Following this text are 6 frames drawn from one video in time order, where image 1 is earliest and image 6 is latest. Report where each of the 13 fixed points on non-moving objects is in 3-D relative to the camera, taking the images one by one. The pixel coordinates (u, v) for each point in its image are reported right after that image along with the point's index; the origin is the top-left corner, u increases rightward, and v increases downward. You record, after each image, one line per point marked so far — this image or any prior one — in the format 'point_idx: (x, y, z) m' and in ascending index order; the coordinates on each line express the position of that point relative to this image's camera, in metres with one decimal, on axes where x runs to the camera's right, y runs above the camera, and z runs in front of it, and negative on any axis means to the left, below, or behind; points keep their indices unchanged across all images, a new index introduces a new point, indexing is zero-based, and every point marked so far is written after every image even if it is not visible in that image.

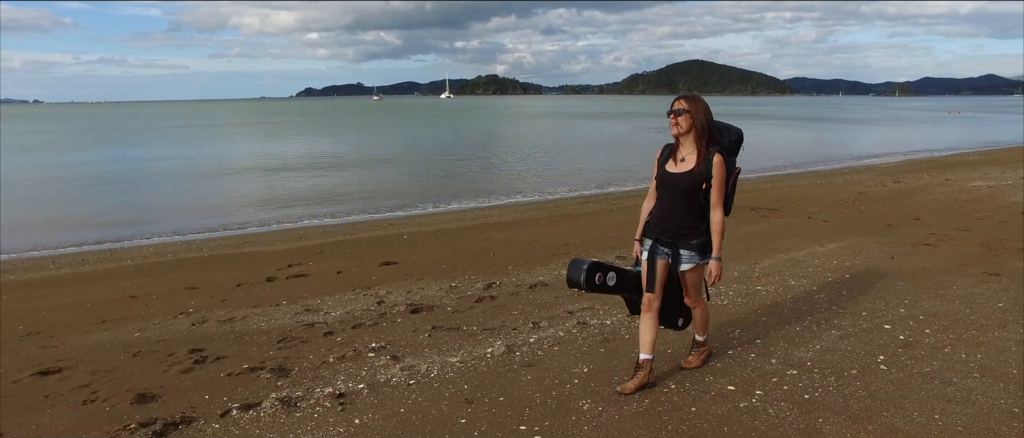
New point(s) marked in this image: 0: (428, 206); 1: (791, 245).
0: (-2.1, +0.3, +16.6) m
1: (+3.3, -0.3, +7.8) m
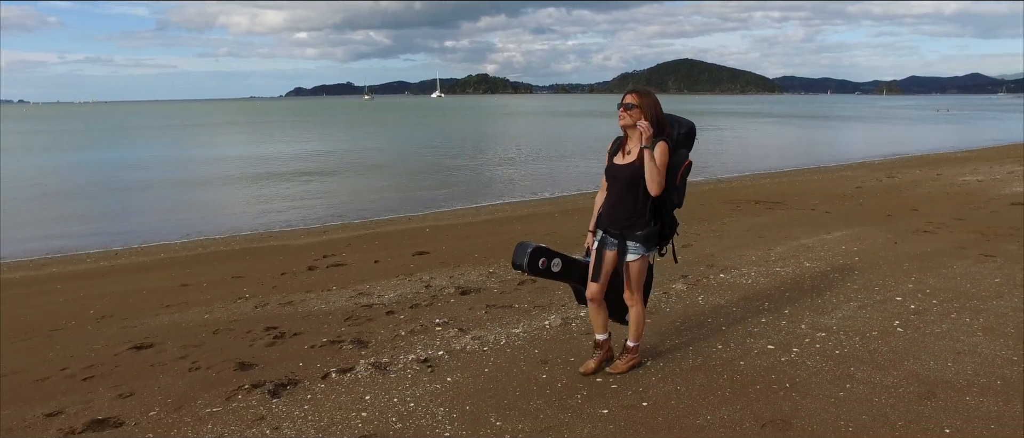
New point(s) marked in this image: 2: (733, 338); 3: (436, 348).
0: (-1.9, +0.4, +17.1) m
1: (+3.7, -0.2, +8.3) m
2: (+1.4, -0.8, +4.2) m
3: (-0.5, -0.9, +4.4) m
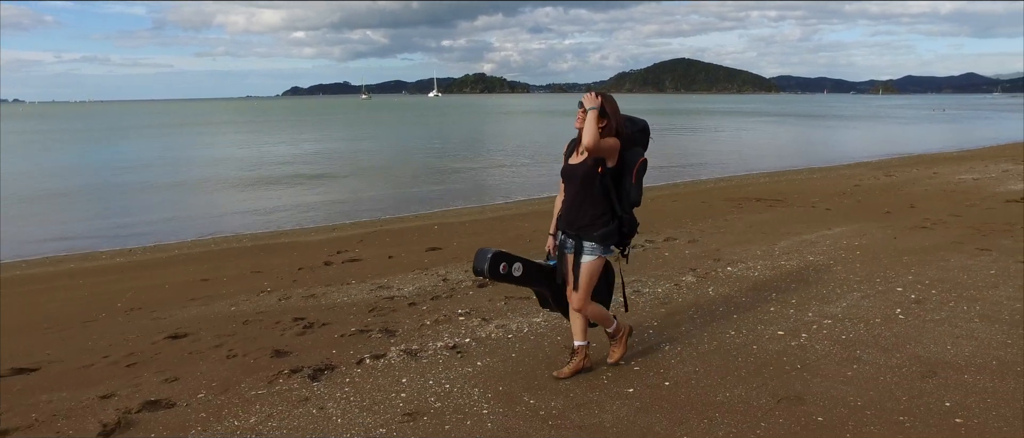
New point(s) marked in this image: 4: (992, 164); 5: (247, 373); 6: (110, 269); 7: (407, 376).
0: (-1.8, +0.4, +17.3) m
1: (+3.8, -0.1, +8.6) m
2: (+1.6, -0.7, +4.5) m
3: (-0.4, -0.8, +4.7) m
4: (+12.6, +1.4, +17.0) m
5: (-1.7, -1.0, +4.3) m
6: (-5.9, -0.7, +9.5) m
7: (-0.6, -0.9, +3.9) m
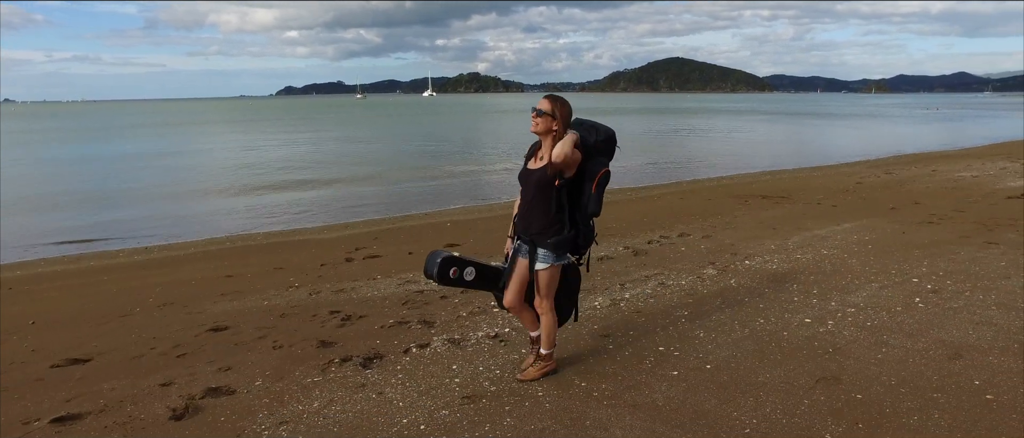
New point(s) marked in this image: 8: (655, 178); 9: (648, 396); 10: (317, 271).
0: (-1.7, +0.5, +17.5) m
1: (+4.1, -0.1, +8.8) m
2: (+1.9, -0.7, +4.7) m
3: (-0.1, -0.8, +4.9) m
4: (+12.7, +1.5, +17.4) m
5: (-1.5, -1.0, +4.4) m
6: (-5.7, -0.7, +9.7) m
7: (-0.4, -0.9, +4.1) m
8: (+4.4, +1.3, +19.9) m
9: (+0.7, -0.9, +3.3) m
10: (-2.4, -0.6, +8.0) m
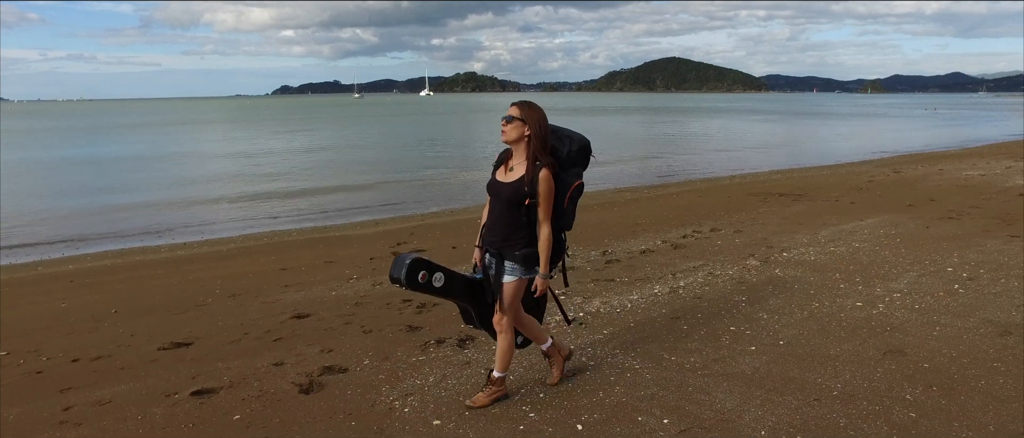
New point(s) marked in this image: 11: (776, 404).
0: (-1.2, +0.5, +17.9) m
1: (+4.6, 0.0, +9.3) m
2: (+2.5, -0.6, +5.1) m
3: (+0.5, -0.7, +5.3) m
4: (+13.2, +1.6, +17.9) m
5: (-0.9, -0.9, +4.8) m
6: (-5.1, -0.6, +10.0) m
7: (+0.2, -0.9, +4.5) m
8: (+4.9, +1.3, +20.4) m
9: (+1.3, -0.9, +3.8) m
10: (-1.9, -0.6, +8.4) m
11: (+1.3, -0.9, +3.2) m
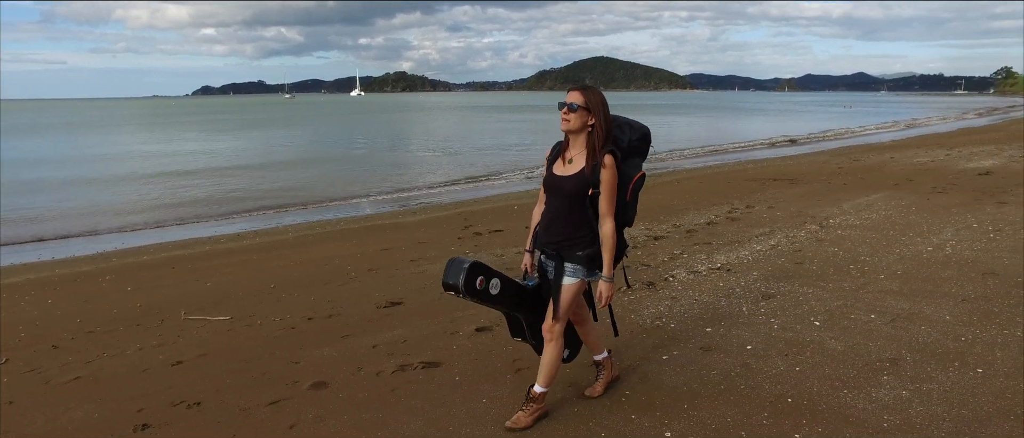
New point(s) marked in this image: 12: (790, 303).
0: (-1.1, +0.8, +18.9) m
1: (+5.6, +0.4, +11.0) m
2: (+3.9, -0.3, +6.6) m
3: (+2.0, -0.5, +6.6) m
4: (+13.2, +2.2, +20.5) m
5: (+0.7, -0.7, +6.0) m
6: (-4.1, -0.5, +10.7) m
7: (+1.8, -0.6, +5.8) m
8: (+4.6, +1.7, +22.0) m
9: (+2.9, -0.5, +5.1) m
10: (-0.7, -0.4, +9.4) m
11: (+3.0, -0.6, +4.6) m
12: (+2.1, -0.6, +4.9) m
